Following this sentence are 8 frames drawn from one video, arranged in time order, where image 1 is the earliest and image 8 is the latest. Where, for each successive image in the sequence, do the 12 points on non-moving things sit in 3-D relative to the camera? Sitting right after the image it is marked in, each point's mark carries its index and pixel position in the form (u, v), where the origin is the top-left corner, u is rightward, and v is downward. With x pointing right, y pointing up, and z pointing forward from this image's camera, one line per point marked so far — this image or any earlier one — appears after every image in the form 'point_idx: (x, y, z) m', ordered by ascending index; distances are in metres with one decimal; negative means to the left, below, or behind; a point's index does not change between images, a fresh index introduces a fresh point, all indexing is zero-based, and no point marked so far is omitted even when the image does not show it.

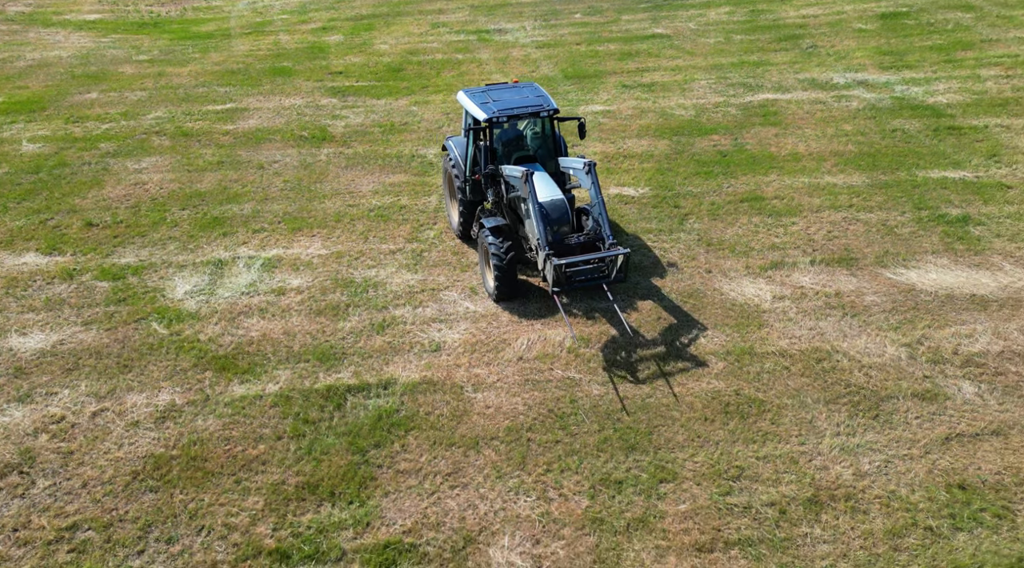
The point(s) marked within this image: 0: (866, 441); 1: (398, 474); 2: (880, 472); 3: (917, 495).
0: (+3.4, -1.5, +8.8) m
1: (-1.0, -1.9, +9.2) m
2: (+3.3, -1.7, +8.5) m
3: (+3.5, -1.9, +8.3) m
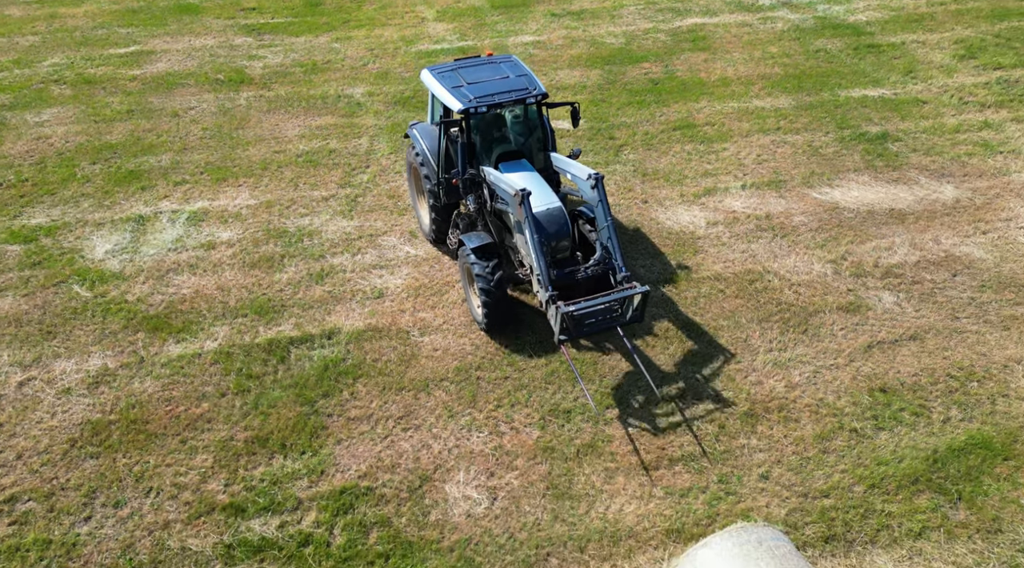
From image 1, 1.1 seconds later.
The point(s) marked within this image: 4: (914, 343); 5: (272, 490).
0: (+2.9, -0.8, +9.2) m
1: (-1.5, -1.4, +9.2) m
2: (+2.9, -1.0, +9.0) m
3: (+3.1, -1.1, +8.8) m
4: (+4.0, -0.6, +9.2) m
5: (-2.2, -1.9, +8.7) m
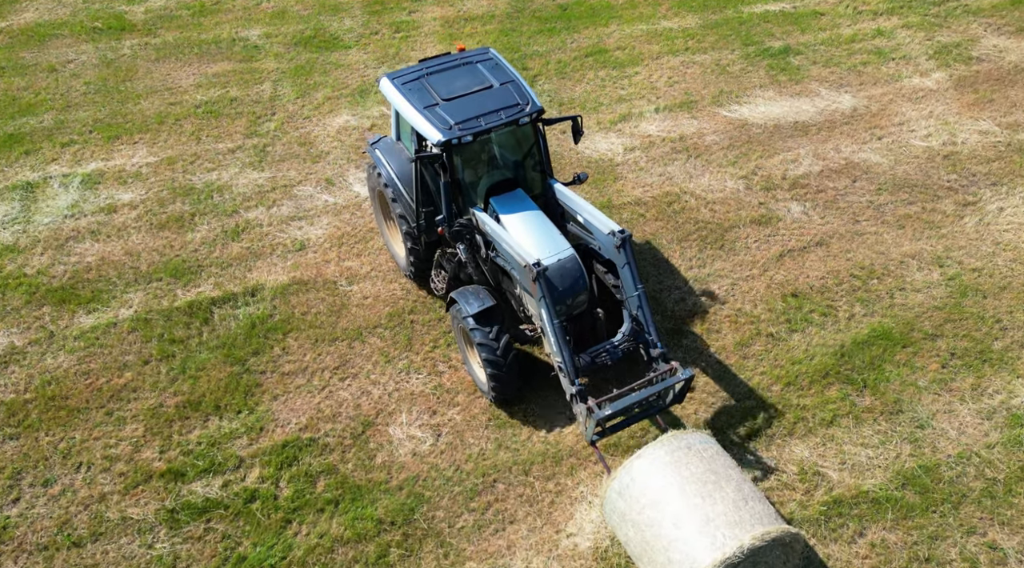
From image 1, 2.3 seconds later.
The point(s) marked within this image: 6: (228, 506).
0: (+2.1, +0.1, +9.7) m
1: (-2.2, -0.9, +9.1) m
2: (+2.2, -0.1, +9.5) m
3: (+2.4, -0.2, +9.3) m
4: (+3.2, +0.3, +9.8) m
5: (-2.7, -1.5, +8.6) m
6: (-2.5, -1.9, +8.4) m
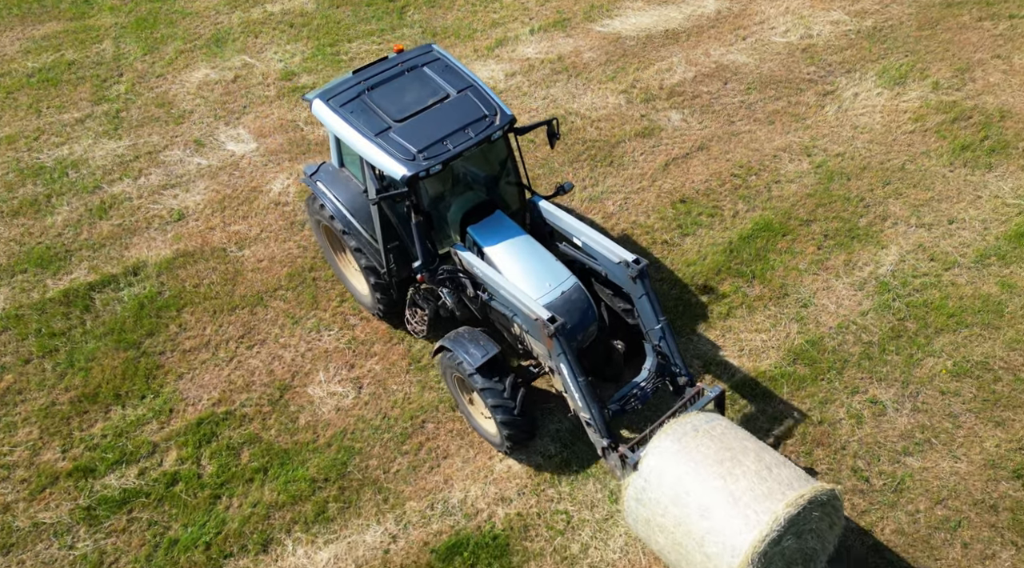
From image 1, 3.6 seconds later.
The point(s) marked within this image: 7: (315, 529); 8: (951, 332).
0: (+1.0, +1.1, +9.9) m
1: (-3.0, -0.6, +8.8) m
2: (+1.1, +0.8, +9.8) m
3: (+1.4, +0.7, +9.7) m
4: (+2.0, +1.5, +10.2) m
5: (-3.3, -1.4, +8.2) m
6: (-3.0, -1.8, +8.1) m
7: (-1.8, -2.1, +8.4) m
8: (+4.1, -0.4, +8.8) m
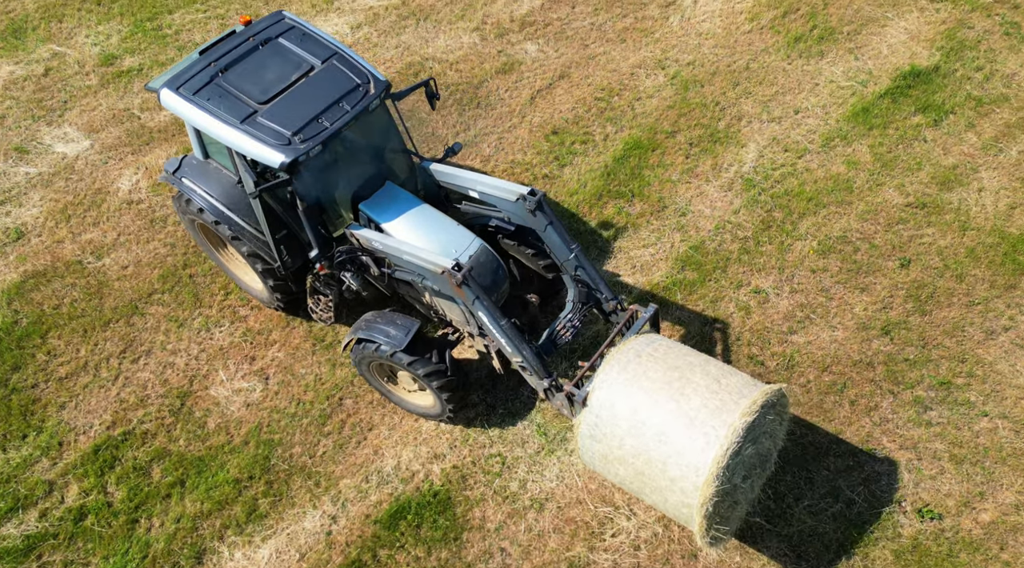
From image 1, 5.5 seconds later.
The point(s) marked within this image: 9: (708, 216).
0: (-0.4, +1.7, +9.8) m
1: (-3.7, -0.8, +8.1) m
2: (-0.2, +1.4, +9.7) m
3: (+0.1, +1.4, +9.7) m
4: (+0.4, +2.3, +10.2) m
5: (-3.8, -1.7, +7.6) m
6: (-3.4, -2.0, +7.6) m
7: (-2.2, -2.1, +8.2) m
8: (+3.0, +0.7, +9.5) m
9: (+2.0, +0.7, +9.5) m
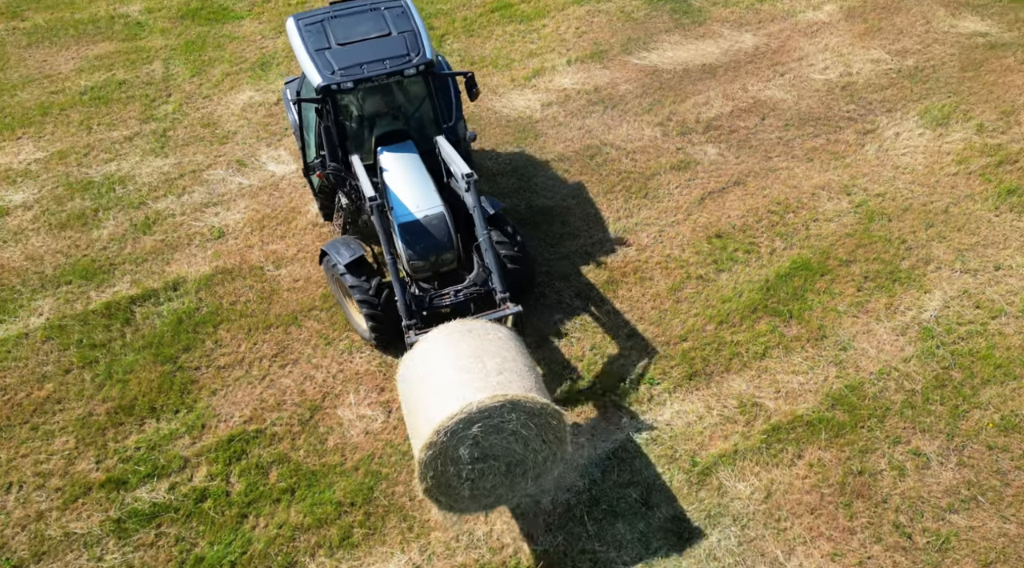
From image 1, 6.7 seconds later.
0: (+1.3, +0.7, +9.9) m
1: (-2.7, -0.8, +8.9) m
2: (+1.4, +0.5, +9.7) m
3: (+1.7, +0.3, +9.6) m
4: (+2.4, +1.1, +10.1) m
5: (-3.1, -1.5, +8.3) m
6: (-2.8, -1.9, +8.2) m
7: (-1.6, -2.3, +8.4) m
8: (+4.3, -0.8, +8.5) m
9: (+3.3, -0.7, +8.9) m
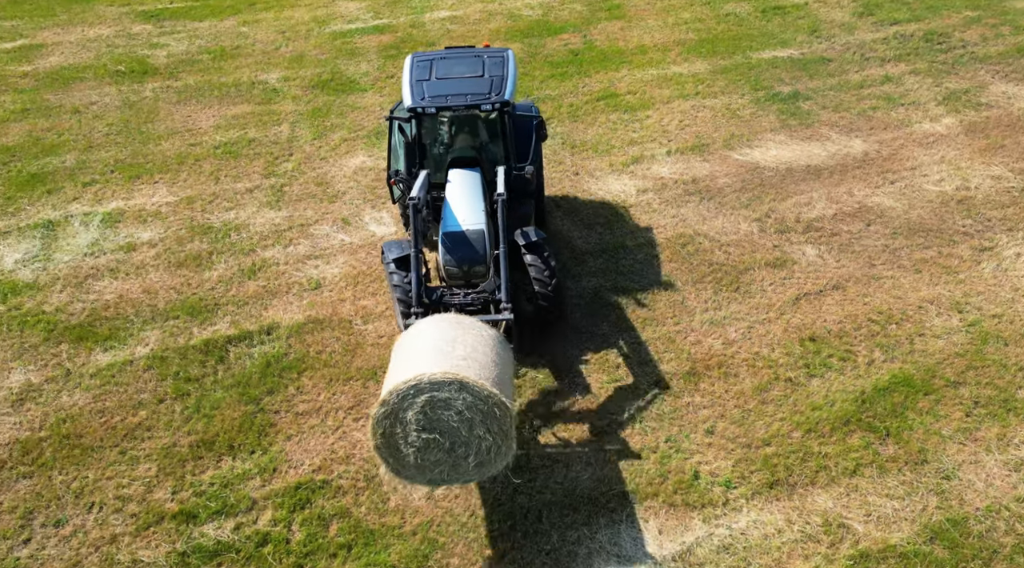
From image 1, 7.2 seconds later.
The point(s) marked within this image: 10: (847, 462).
0: (+2.3, -0.3, +9.7) m
1: (-2.1, -1.3, +9.1) m
2: (+2.3, -0.5, +9.4) m
3: (+2.6, -0.7, +9.3) m
4: (+3.4, -0.1, +9.8) m
5: (-2.6, -1.9, +8.6) m
6: (-2.4, -2.3, +8.3) m
7: (-1.2, -2.8, +8.3) m
8: (+4.8, -1.9, +7.7) m
9: (+3.9, -1.7, +8.2) m
10: (+3.0, -1.5, +8.5) m
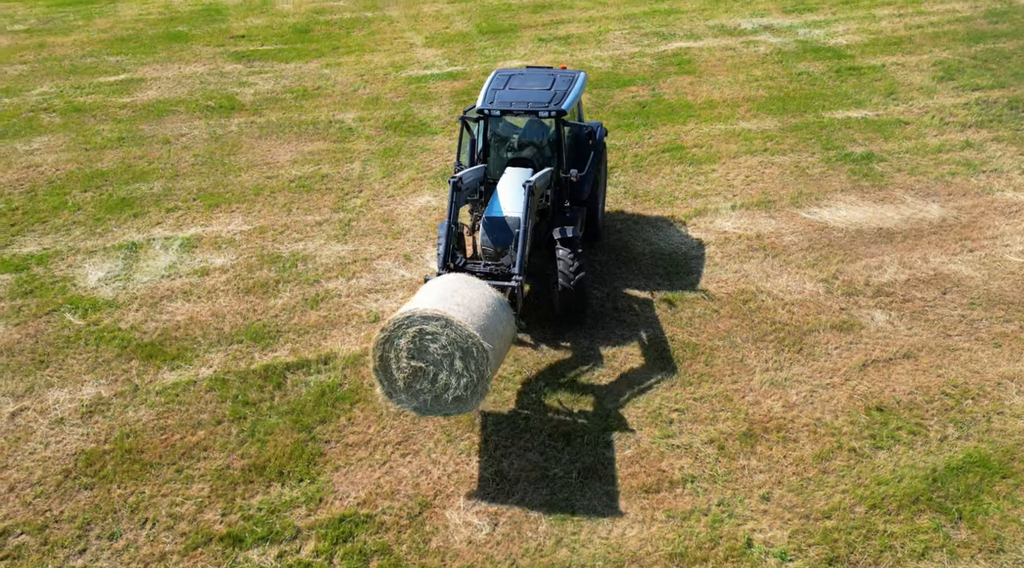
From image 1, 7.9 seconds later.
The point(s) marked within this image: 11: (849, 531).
0: (+2.8, -0.9, +9.3) m
1: (-1.6, -1.6, +9.2) m
2: (+2.8, -1.2, +9.1) m
3: (+3.1, -1.3, +8.9) m
4: (+4.0, -0.8, +9.4) m
5: (-2.2, -2.1, +8.6) m
6: (-2.1, -2.5, +8.3) m
7: (-0.9, -3.1, +8.1) m
8: (+5.0, -2.5, +6.9) m
9: (+4.2, -2.3, +7.5) m
10: (+3.3, -2.1, +8.0) m
11: (+2.8, -2.1, +8.1) m
